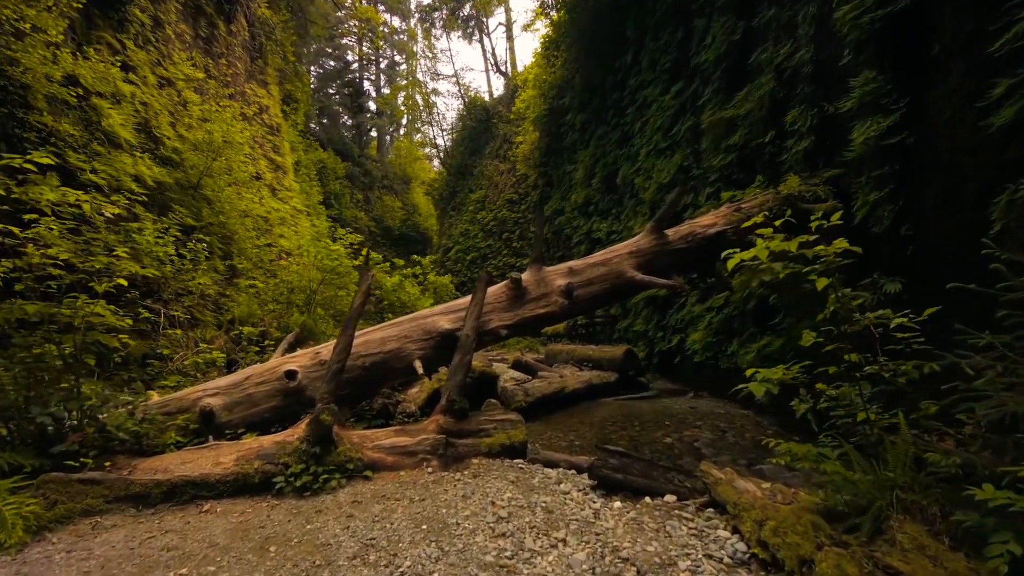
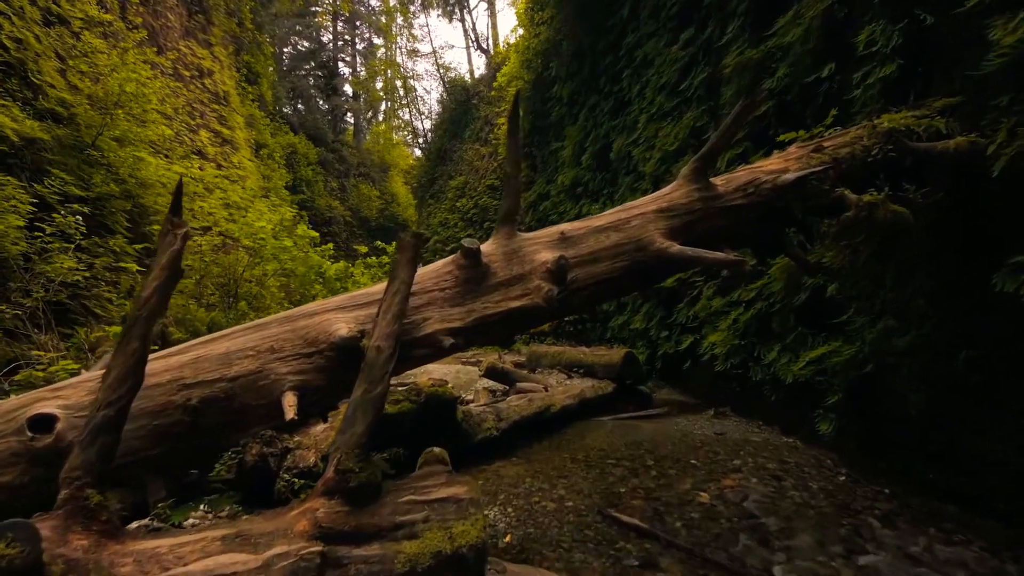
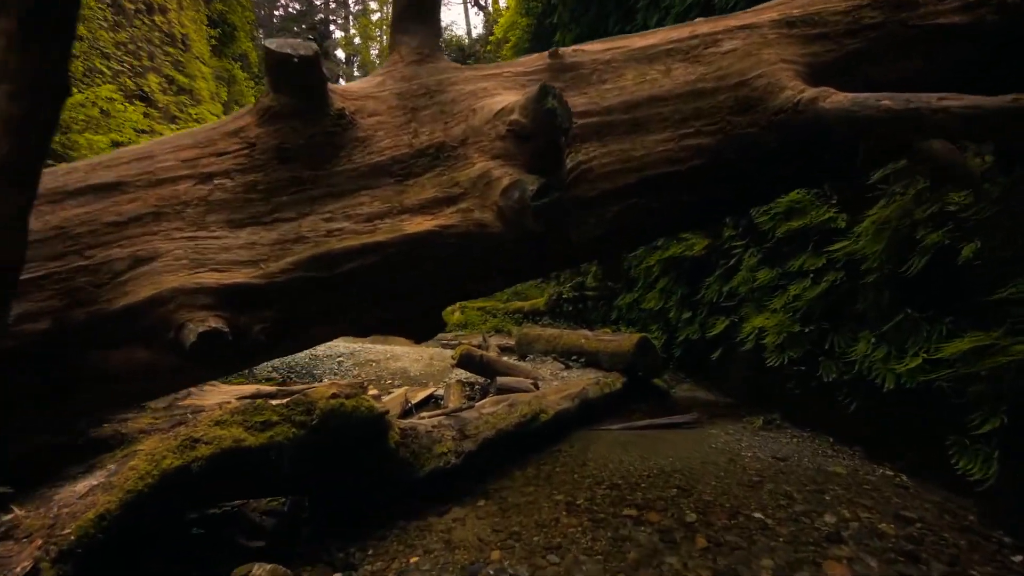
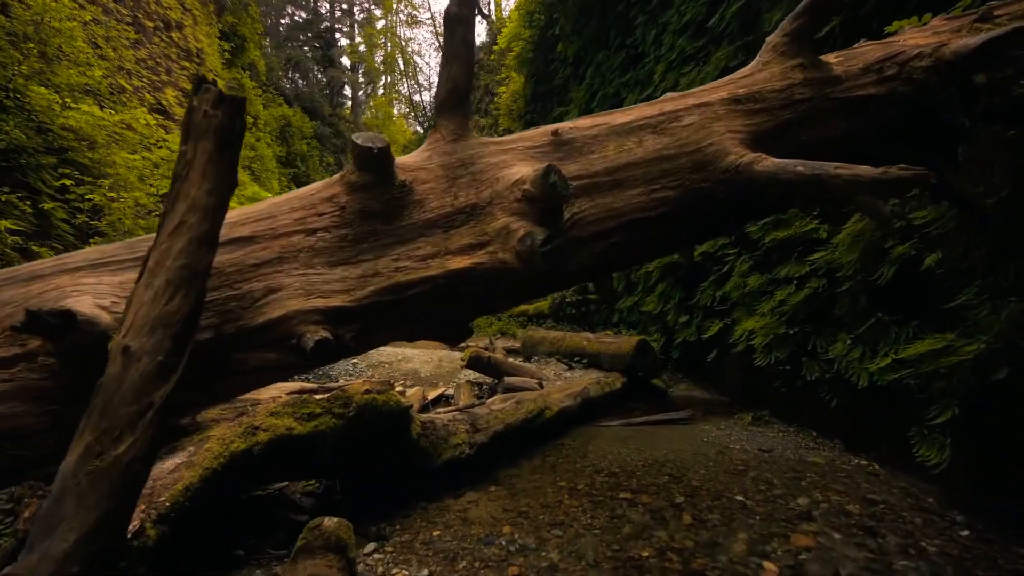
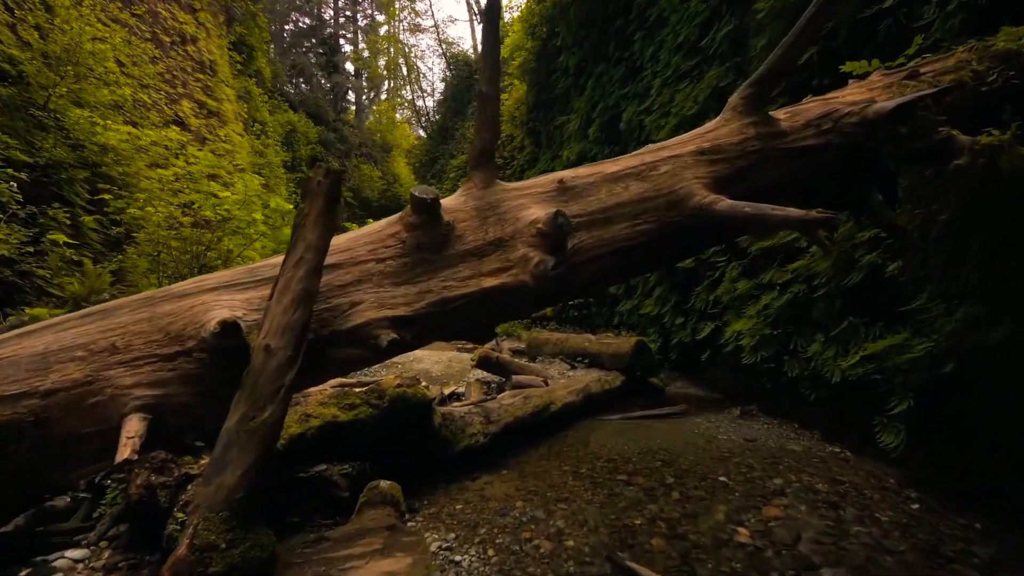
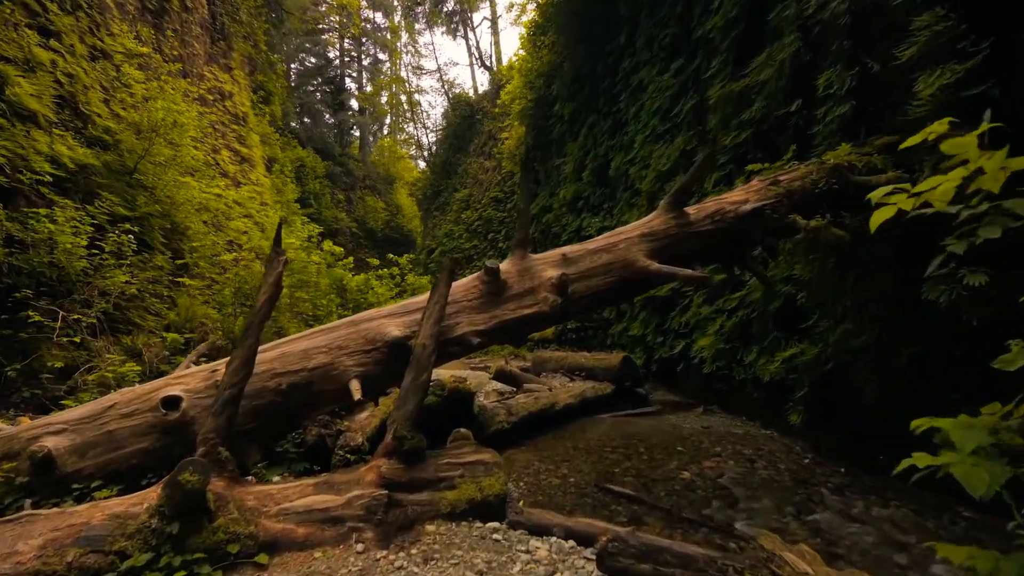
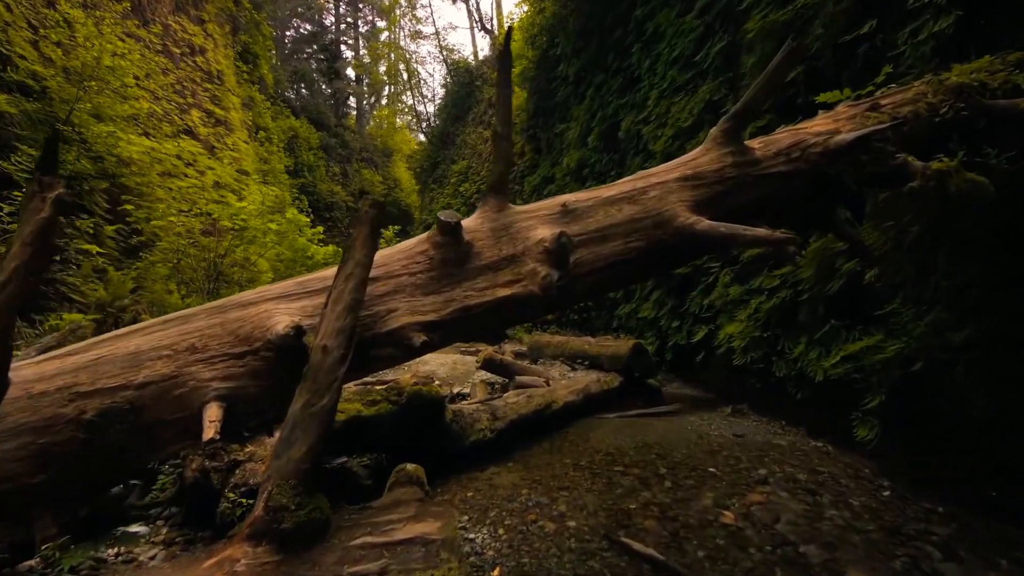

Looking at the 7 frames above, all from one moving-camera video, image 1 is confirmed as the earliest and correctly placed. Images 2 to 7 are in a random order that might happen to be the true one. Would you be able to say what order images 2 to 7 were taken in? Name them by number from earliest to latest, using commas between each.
6, 2, 7, 5, 4, 3
